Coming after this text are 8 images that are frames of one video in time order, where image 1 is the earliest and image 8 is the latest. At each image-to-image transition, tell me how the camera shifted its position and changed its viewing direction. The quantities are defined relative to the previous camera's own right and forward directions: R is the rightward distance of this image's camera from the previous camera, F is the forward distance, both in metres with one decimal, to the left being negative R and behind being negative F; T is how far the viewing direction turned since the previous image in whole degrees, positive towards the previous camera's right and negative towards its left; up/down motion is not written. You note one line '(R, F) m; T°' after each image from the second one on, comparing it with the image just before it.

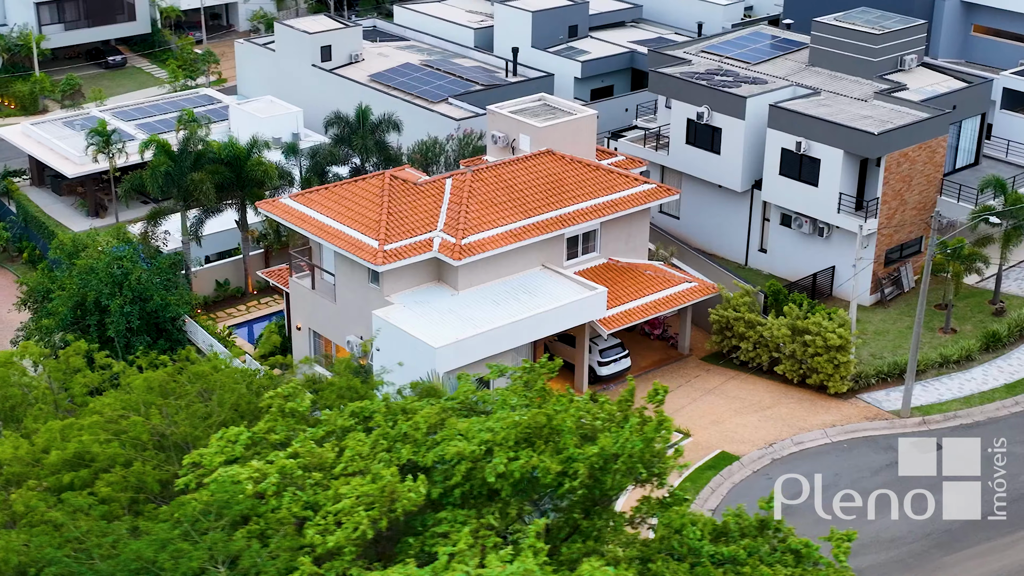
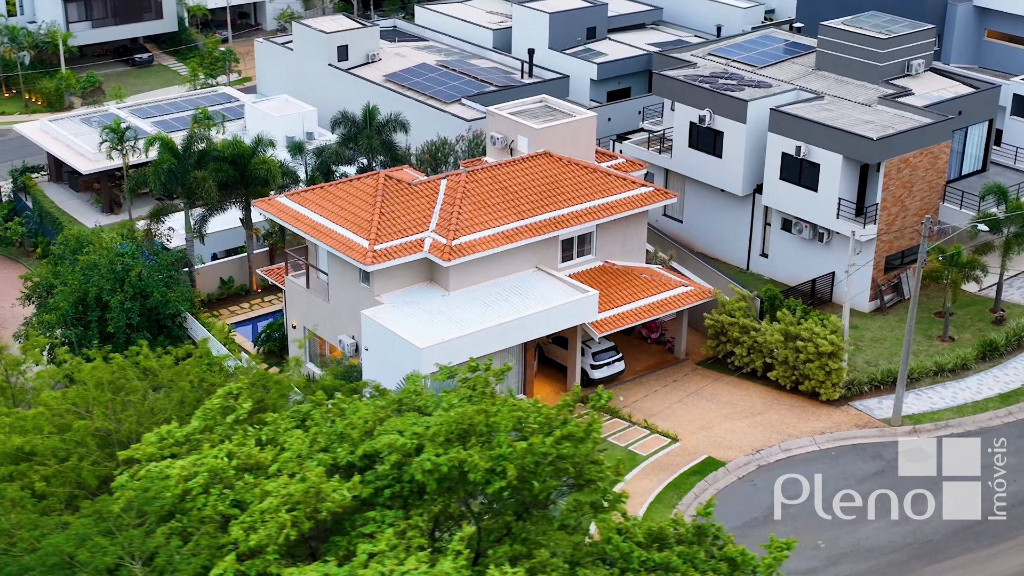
(+1.5, +0.1) m; -2°
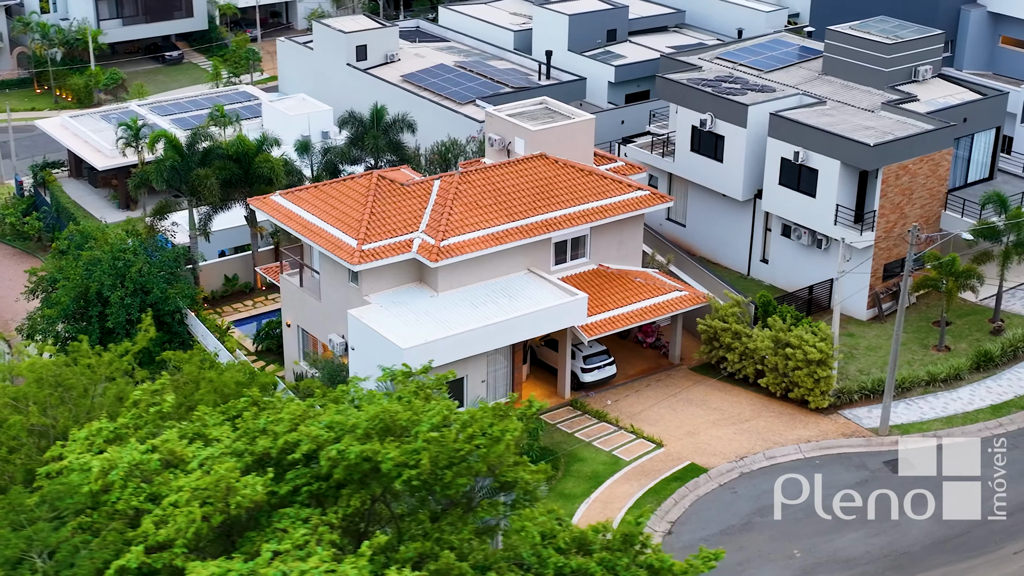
(+1.7, +0.1) m; -2°
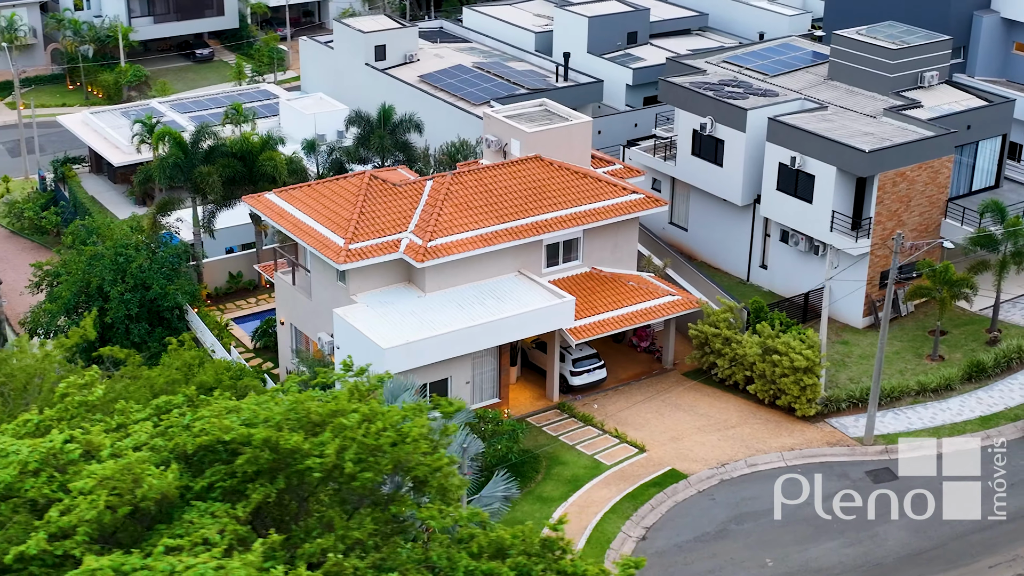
(+1.8, +0.1) m; -2°
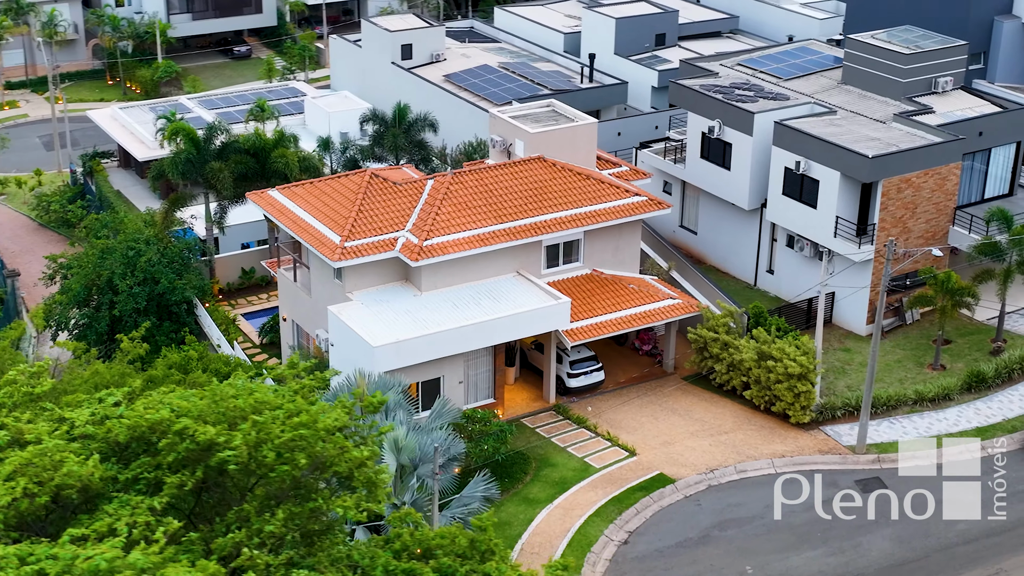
(+1.8, +0.1) m; -2°
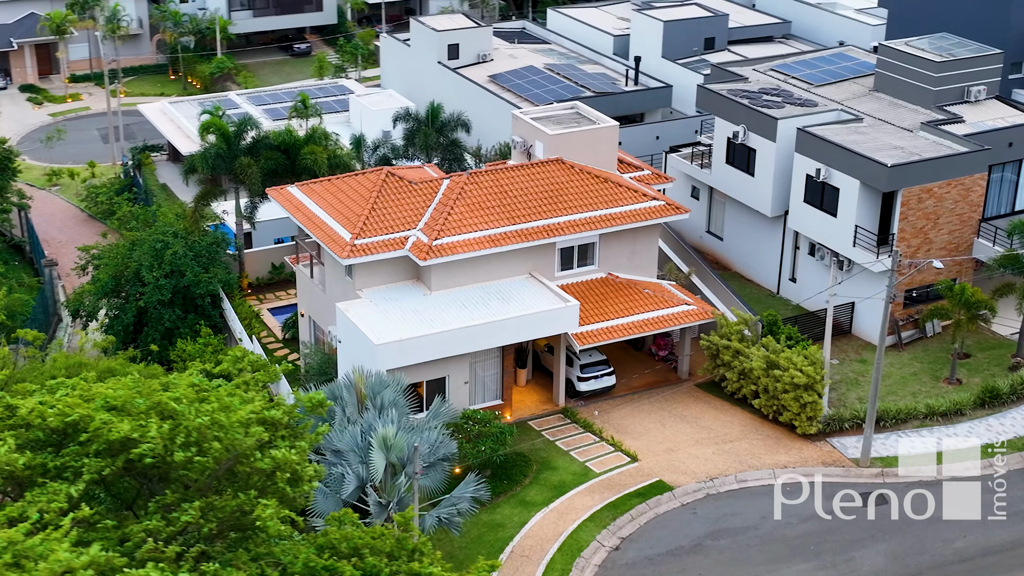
(+2.1, +0.1) m; -3°
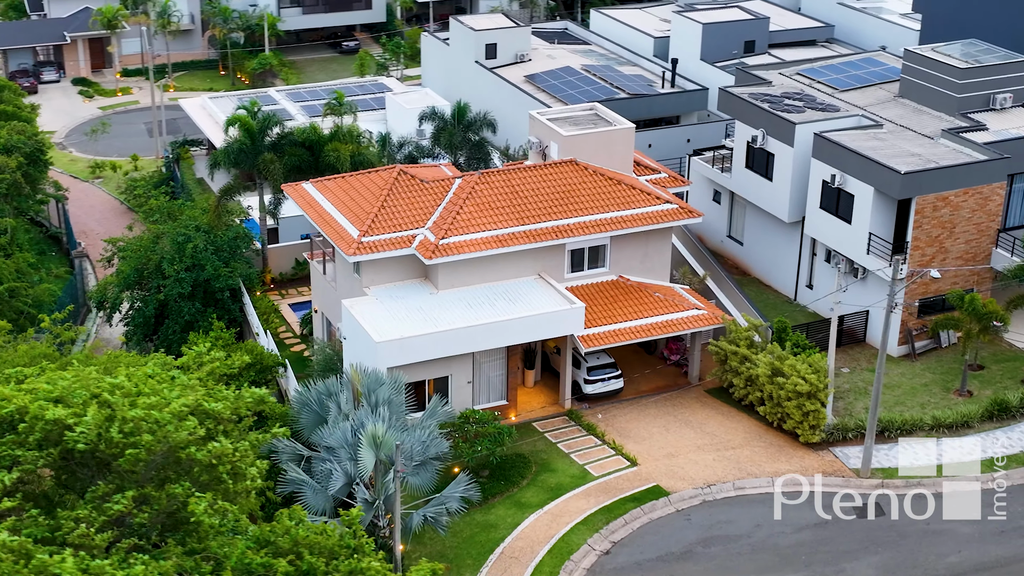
(+1.8, +0.1) m; -3°
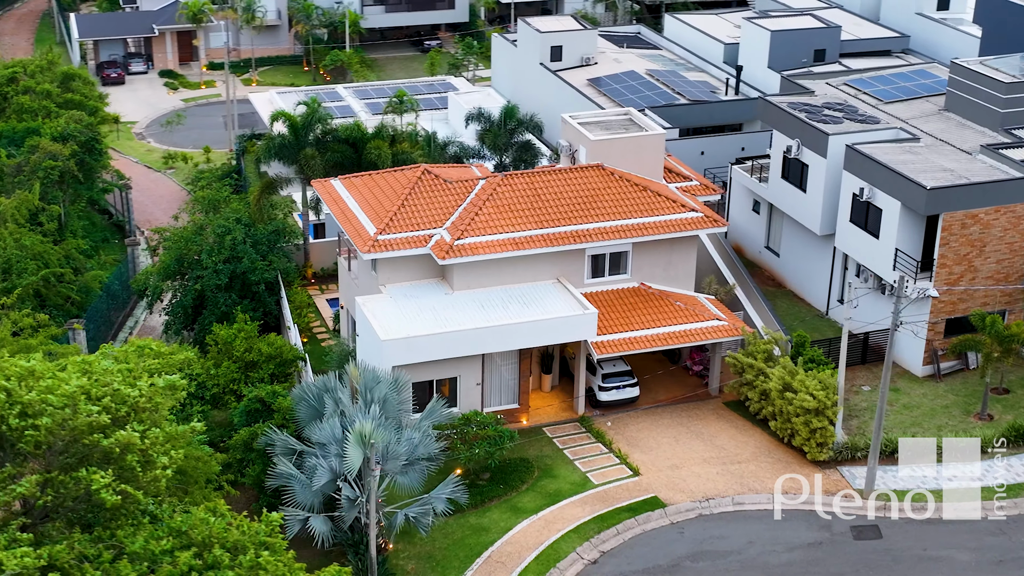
(+2.8, +0.3) m; -5°
